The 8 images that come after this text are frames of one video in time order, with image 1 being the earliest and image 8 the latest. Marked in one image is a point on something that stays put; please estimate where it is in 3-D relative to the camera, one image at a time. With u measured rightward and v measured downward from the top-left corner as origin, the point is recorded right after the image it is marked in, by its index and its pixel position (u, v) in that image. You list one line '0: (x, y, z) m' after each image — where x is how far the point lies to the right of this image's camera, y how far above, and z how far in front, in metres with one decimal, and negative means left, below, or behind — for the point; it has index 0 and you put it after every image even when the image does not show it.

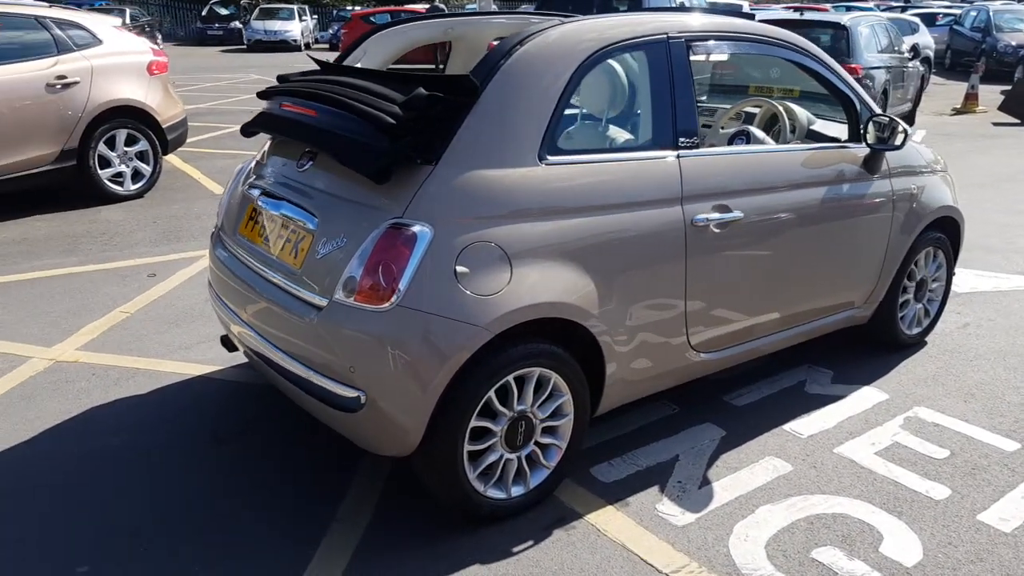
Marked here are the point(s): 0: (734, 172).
0: (+1.0, +0.5, +3.5) m
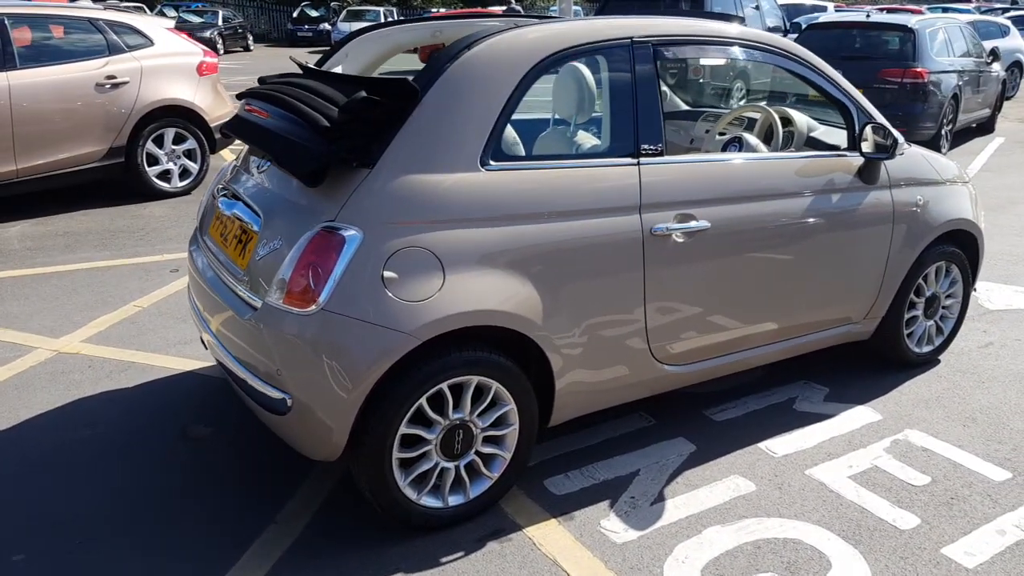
0: (+0.8, +0.5, +3.4) m
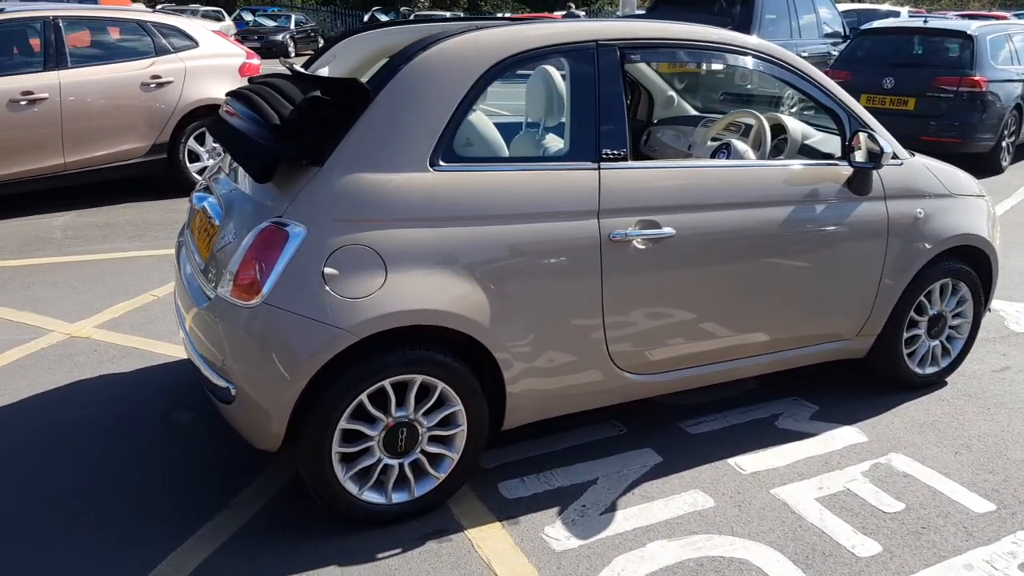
0: (+0.6, +0.4, +3.3) m
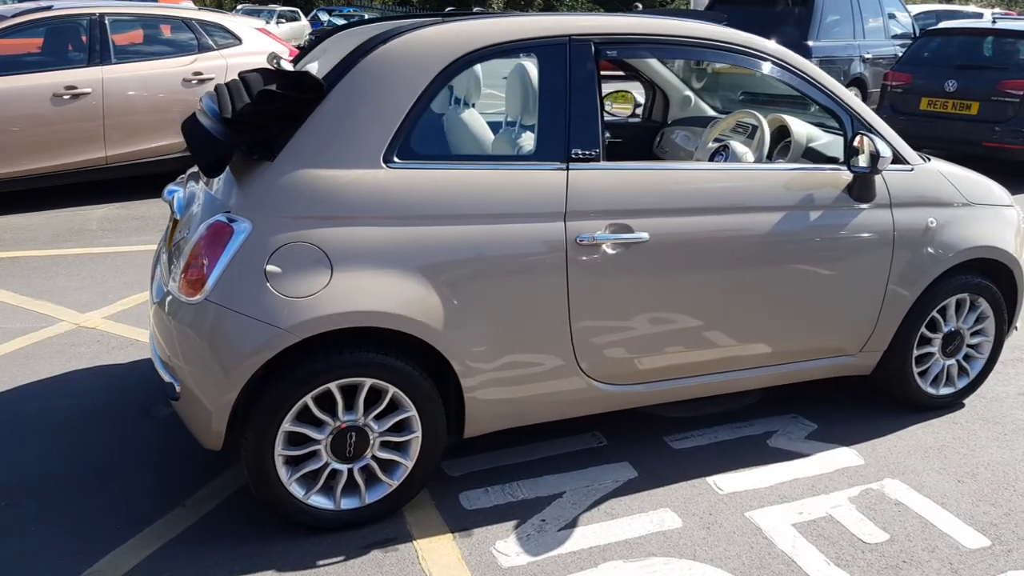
0: (+0.5, +0.4, +3.2) m
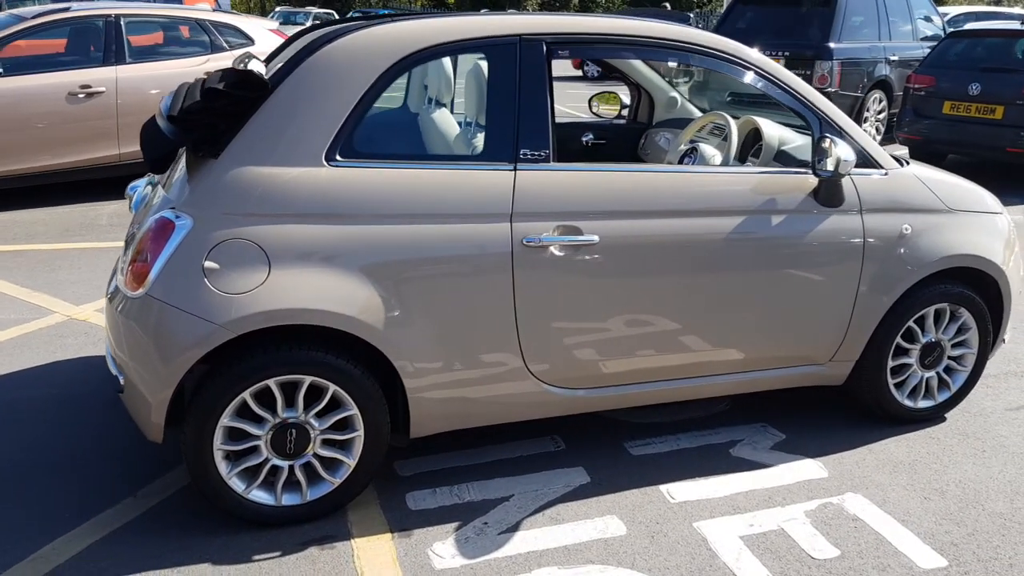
0: (+0.3, +0.4, +3.1) m
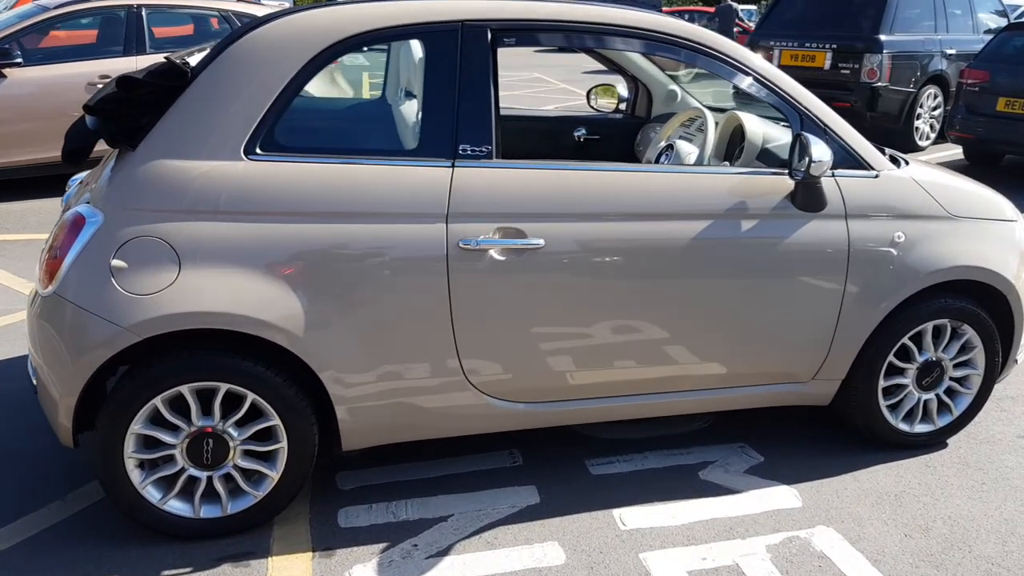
0: (+0.1, +0.4, +2.9) m
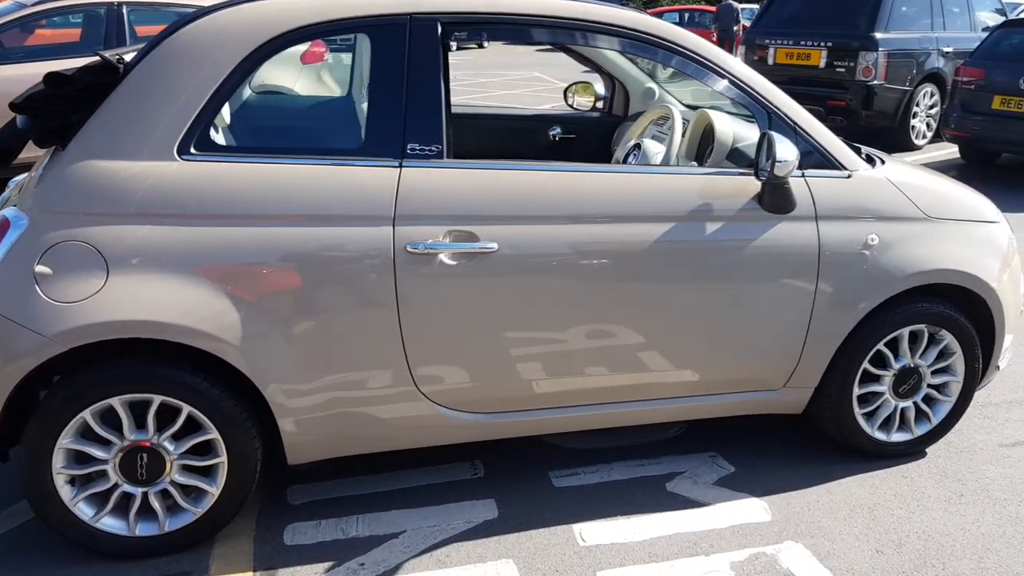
0: (0.0, +0.3, +2.8) m
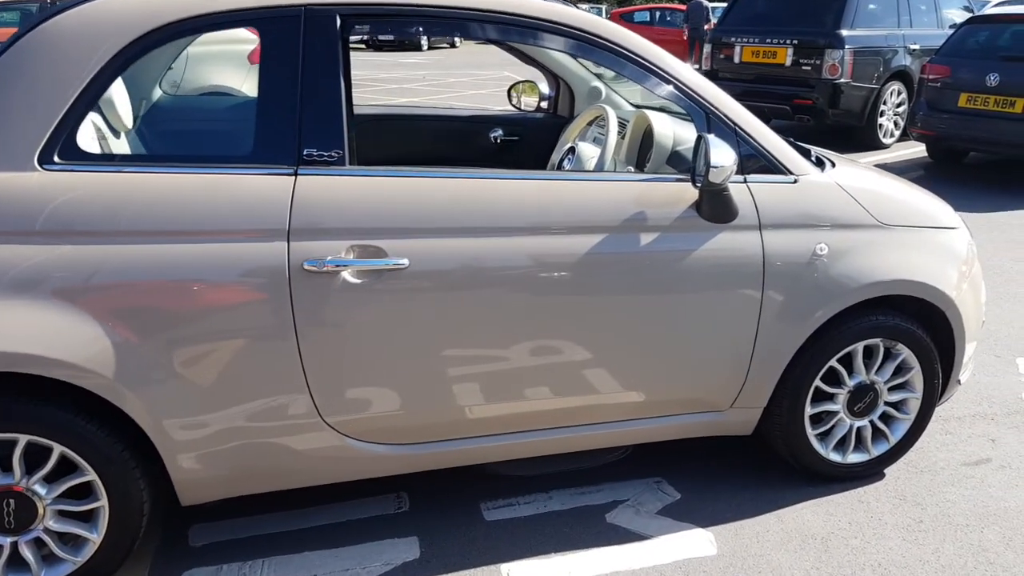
0: (-0.3, +0.3, +2.5) m
